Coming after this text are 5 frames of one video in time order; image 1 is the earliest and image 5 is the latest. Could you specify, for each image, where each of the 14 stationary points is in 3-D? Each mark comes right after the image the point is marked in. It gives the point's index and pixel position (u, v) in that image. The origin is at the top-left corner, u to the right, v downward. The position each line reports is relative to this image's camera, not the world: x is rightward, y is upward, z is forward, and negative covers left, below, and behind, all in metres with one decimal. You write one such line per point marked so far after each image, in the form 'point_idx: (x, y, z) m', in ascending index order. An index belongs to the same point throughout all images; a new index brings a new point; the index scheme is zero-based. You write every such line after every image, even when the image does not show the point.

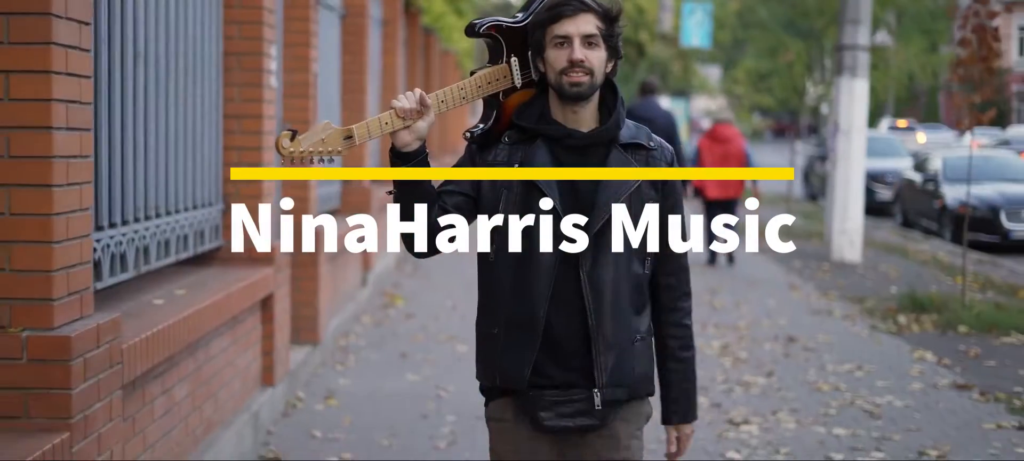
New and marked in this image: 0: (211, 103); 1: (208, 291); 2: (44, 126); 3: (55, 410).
0: (-1.5, +0.7, +6.3) m
1: (-1.4, -0.3, +5.6) m
2: (-1.4, +0.3, +3.6) m
3: (-1.3, -0.5, +3.7) m
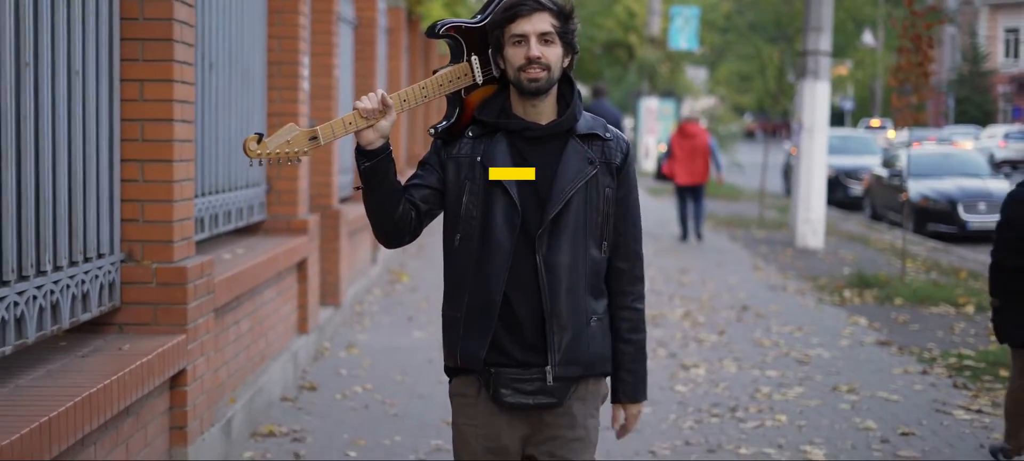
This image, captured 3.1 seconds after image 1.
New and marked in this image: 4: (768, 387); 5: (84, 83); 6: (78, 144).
0: (-1.6, +0.8, +7.8) m
1: (-1.4, -0.1, +7.1) m
2: (-1.4, +0.5, +5.2) m
3: (-1.4, -0.4, +5.2) m
4: (+1.7, -1.0, +8.2) m
5: (-1.6, +0.6, +4.8) m
6: (-1.6, +0.3, +4.8) m
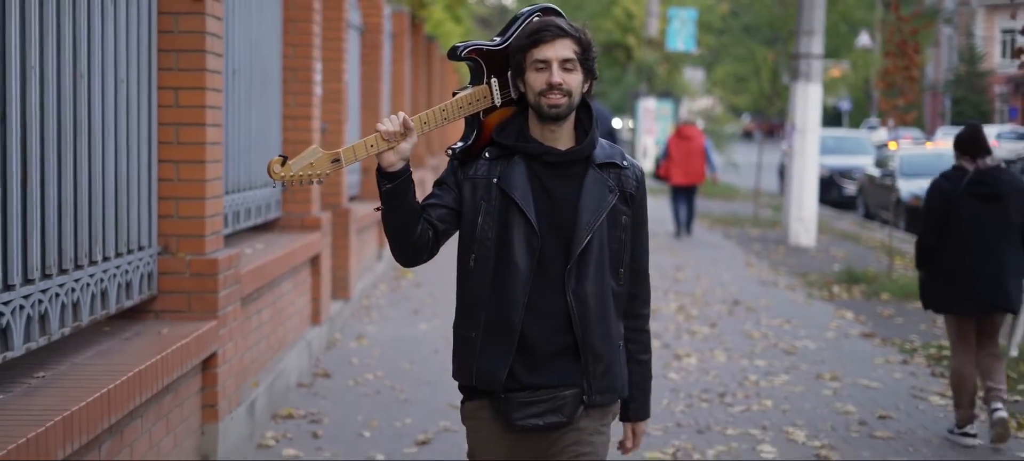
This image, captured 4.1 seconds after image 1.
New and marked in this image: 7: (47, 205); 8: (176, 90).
0: (-1.6, +0.9, +8.3) m
1: (-1.4, -0.1, +7.6) m
2: (-1.4, +0.5, +5.6) m
3: (-1.4, -0.3, +5.7) m
4: (+1.7, -1.0, +8.7) m
5: (-1.6, +0.6, +5.3) m
6: (-1.6, +0.4, +5.2) m
7: (-1.6, +0.1, +4.4) m
8: (-1.5, +0.6, +5.6) m
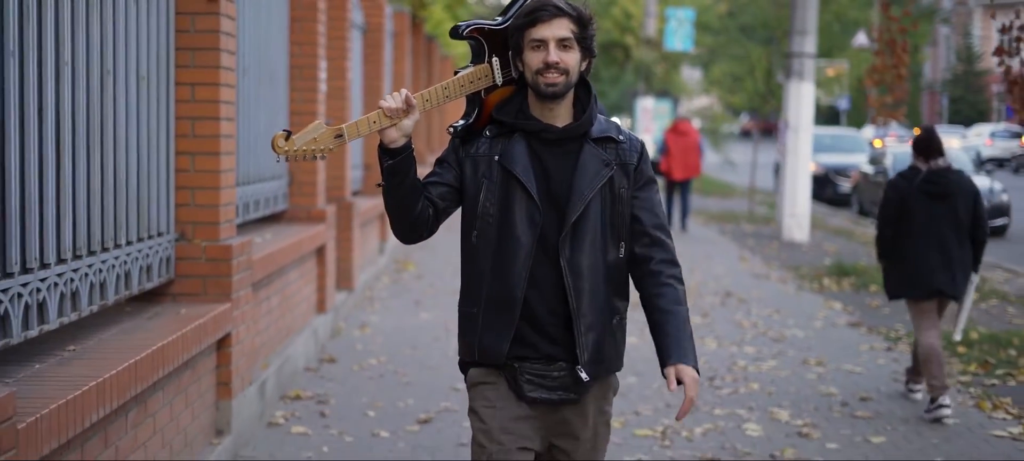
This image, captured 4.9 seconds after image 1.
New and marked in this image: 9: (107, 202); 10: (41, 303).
0: (-1.6, +0.9, +8.6) m
1: (-1.4, 0.0, +7.9) m
2: (-1.4, +0.5, +6.0) m
3: (-1.4, -0.3, +6.0) m
4: (+1.7, -0.9, +9.0) m
5: (-1.6, +0.6, +5.6) m
6: (-1.6, +0.4, +5.6) m
7: (-1.6, +0.1, +4.7) m
8: (-1.5, +0.7, +6.0) m
9: (-1.6, +0.1, +5.0) m
10: (-1.6, -0.2, +4.3) m
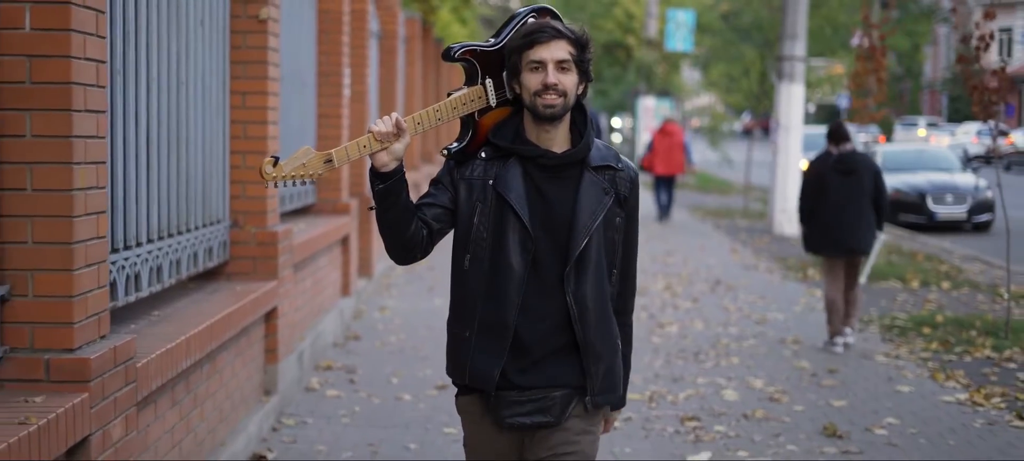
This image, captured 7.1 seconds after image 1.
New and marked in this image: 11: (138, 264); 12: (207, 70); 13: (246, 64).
0: (-1.6, +1.0, +9.6) m
1: (-1.4, 0.0, +8.9) m
2: (-1.4, +0.6, +7.0) m
3: (-1.4, -0.2, +7.0) m
4: (+1.7, -0.9, +10.0) m
5: (-1.6, +0.7, +6.6) m
6: (-1.6, +0.5, +6.6) m
7: (-1.6, +0.2, +5.7) m
8: (-1.5, +0.8, +6.9) m
9: (-1.6, +0.2, +6.0) m
10: (-1.6, -0.2, +5.3) m
11: (-1.6, -0.1, +5.3) m
12: (-1.6, +0.8, +6.5) m
13: (-1.5, +0.9, +6.9) m
